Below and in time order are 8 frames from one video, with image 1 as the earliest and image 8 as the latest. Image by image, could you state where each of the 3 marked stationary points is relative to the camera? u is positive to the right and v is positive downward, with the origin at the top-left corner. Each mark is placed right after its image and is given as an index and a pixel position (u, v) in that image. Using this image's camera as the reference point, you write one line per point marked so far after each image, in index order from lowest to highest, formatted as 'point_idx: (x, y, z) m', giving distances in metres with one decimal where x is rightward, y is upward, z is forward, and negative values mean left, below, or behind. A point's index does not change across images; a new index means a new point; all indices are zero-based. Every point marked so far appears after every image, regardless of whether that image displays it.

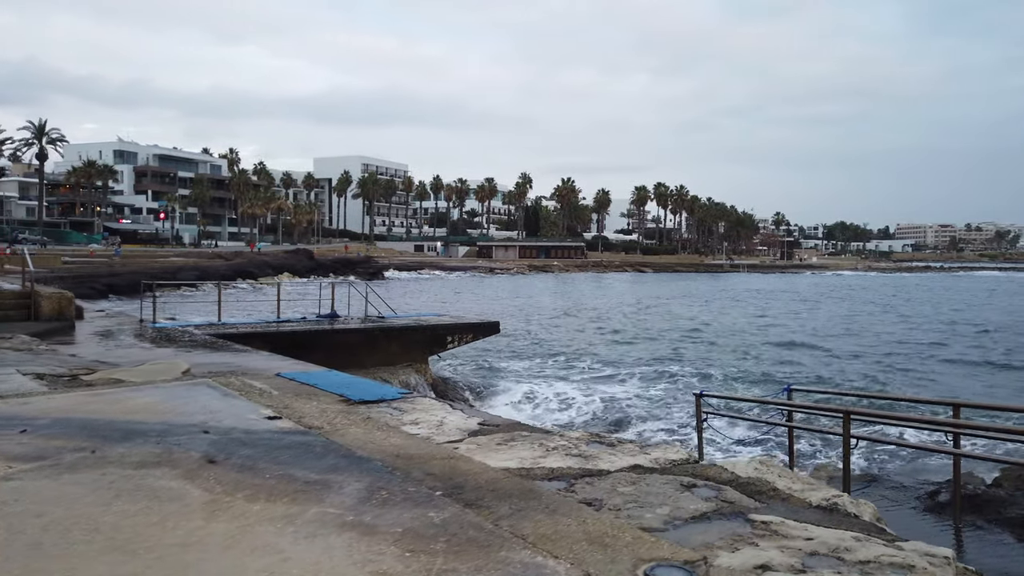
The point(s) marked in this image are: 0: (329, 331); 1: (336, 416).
0: (-4.0, -0.9, +16.5) m
1: (-1.3, -1.0, +5.7) m
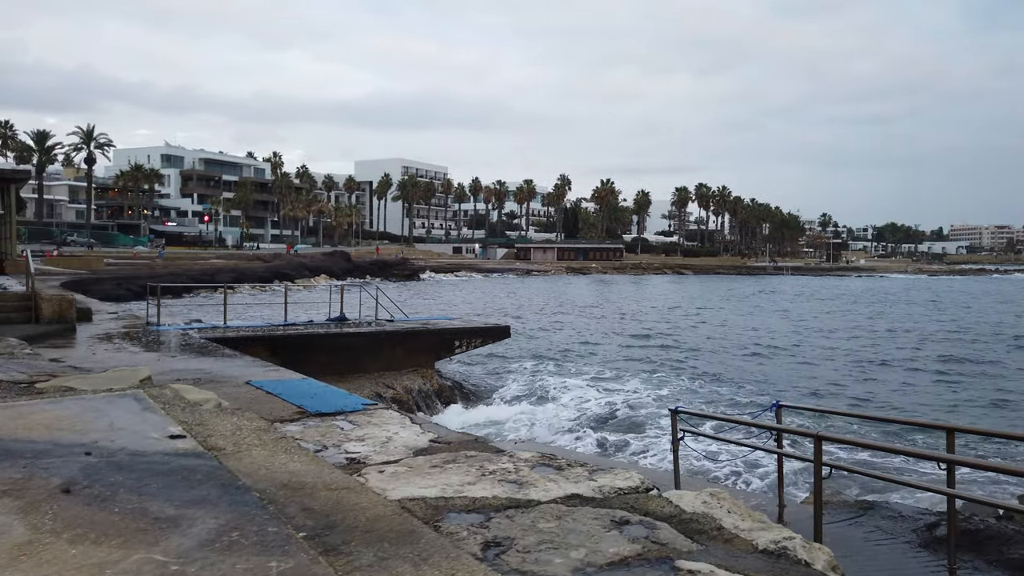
0: (-3.9, -1.0, +16.1) m
1: (-1.8, -1.0, +5.2) m
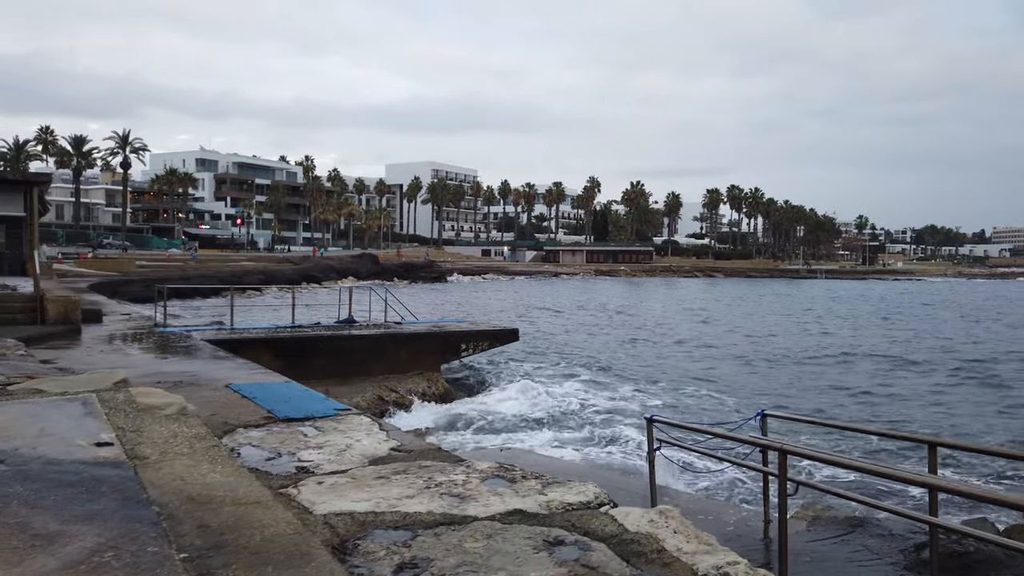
0: (-3.8, -1.0, +16.0) m
1: (-2.2, -1.0, +5.0) m
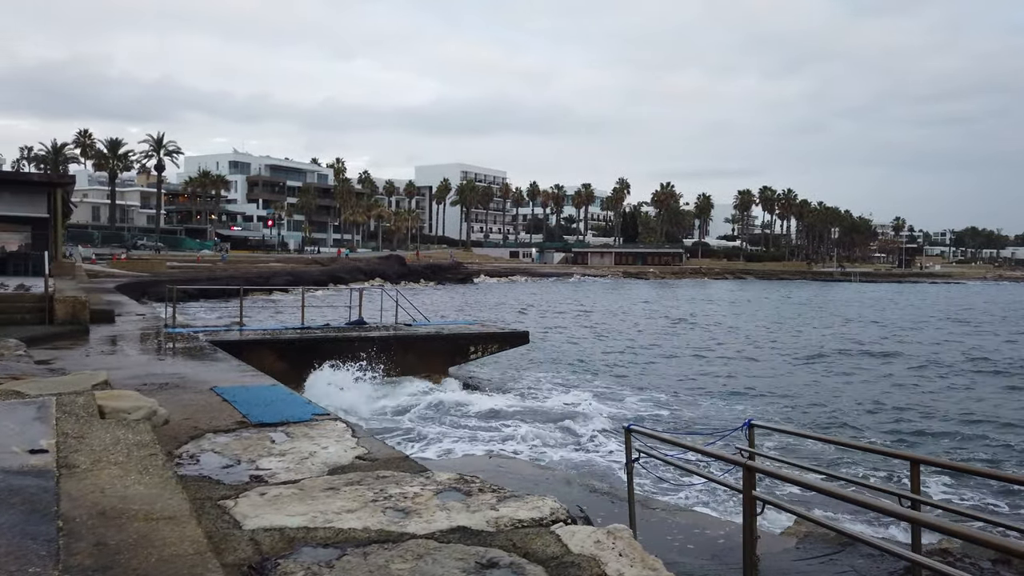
0: (-3.6, -1.1, +15.8) m
1: (-2.5, -1.0, +4.8) m
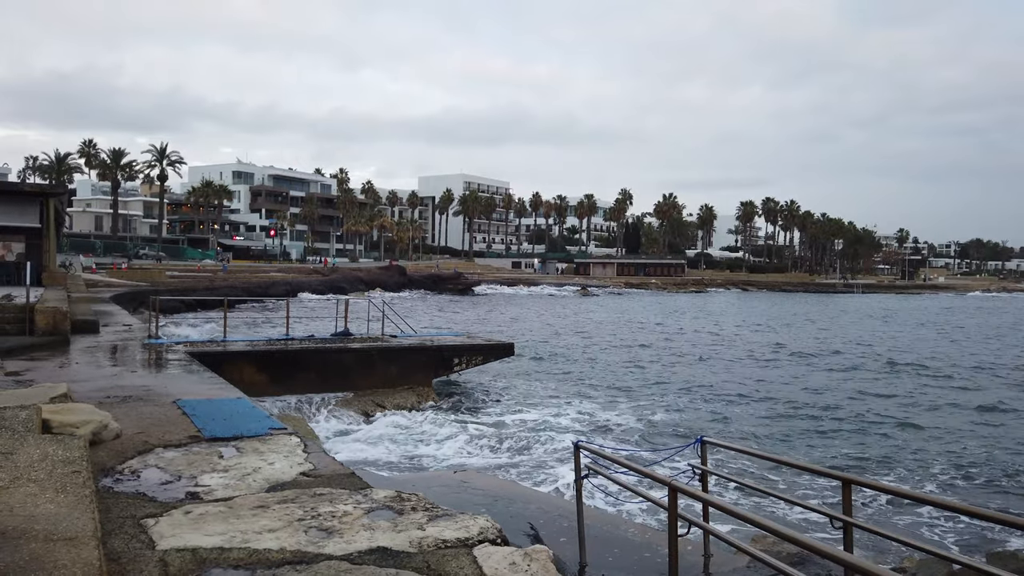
0: (-4.0, -1.3, +15.8) m
1: (-2.9, -1.1, +4.8) m
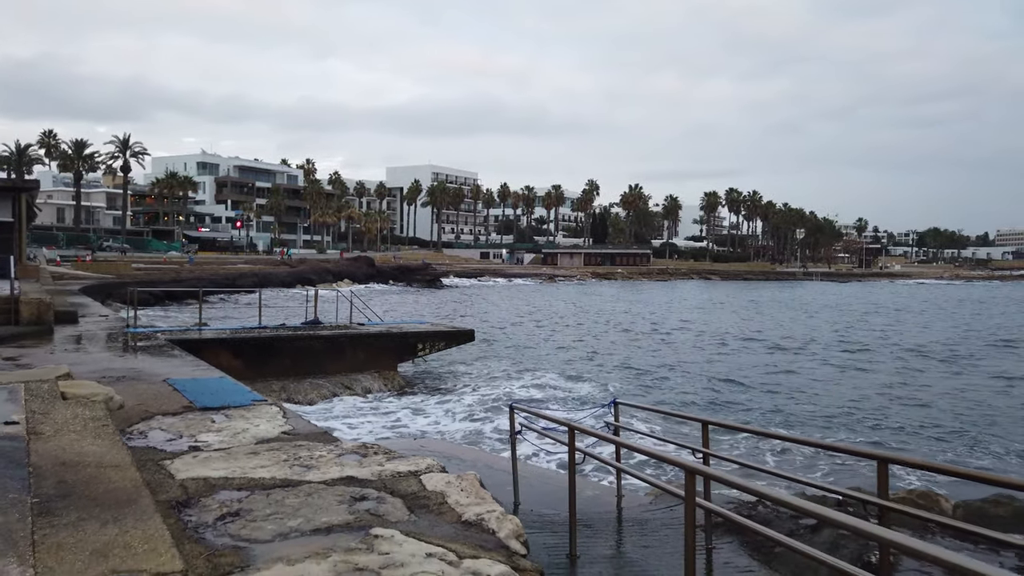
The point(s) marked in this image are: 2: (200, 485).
0: (-4.9, -1.1, +16.9) m
1: (-3.4, -1.1, +5.9) m
2: (-2.1, -1.4, +5.2) m
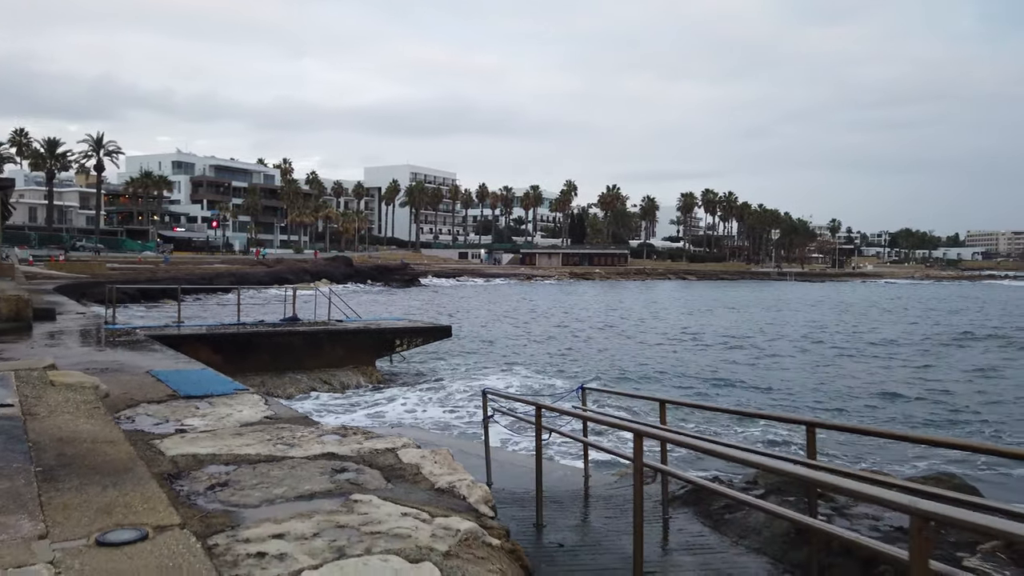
0: (-5.5, -1.0, +17.2) m
1: (-3.6, -1.0, +6.2) m
2: (-2.4, -1.3, +5.5) m
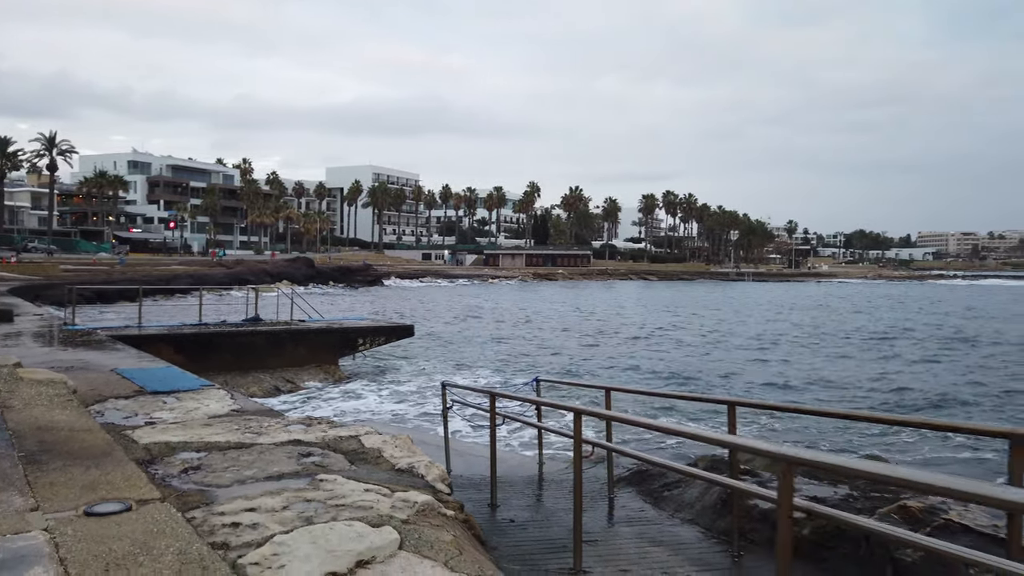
0: (-6.4, -1.0, +17.4) m
1: (-4.0, -1.0, +6.5) m
2: (-2.7, -1.2, +5.9) m
